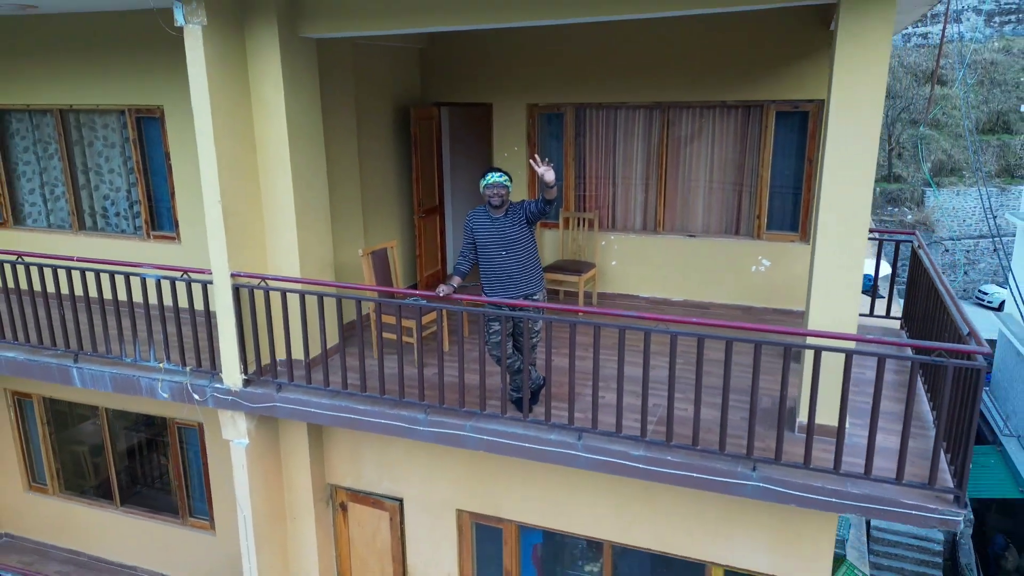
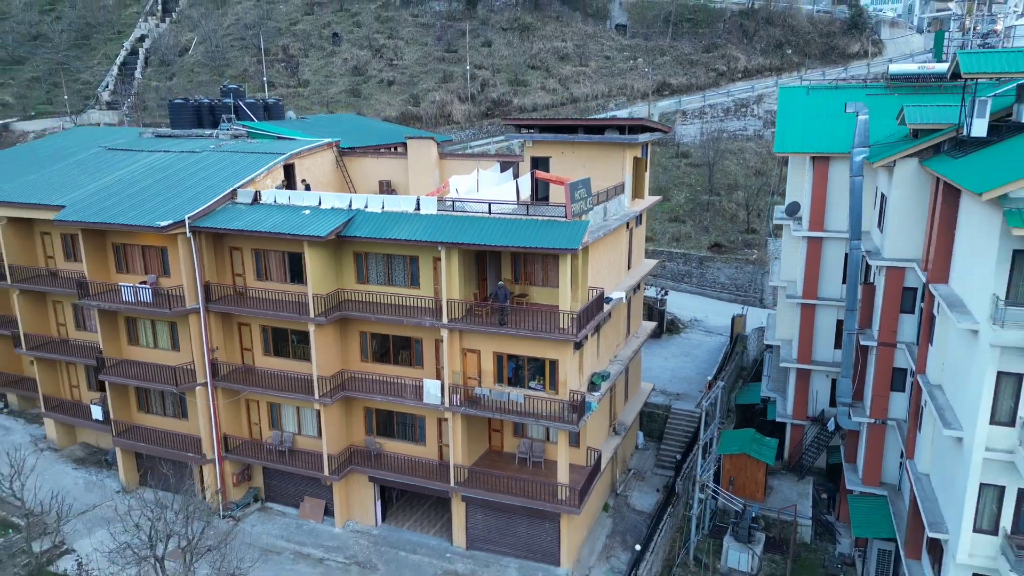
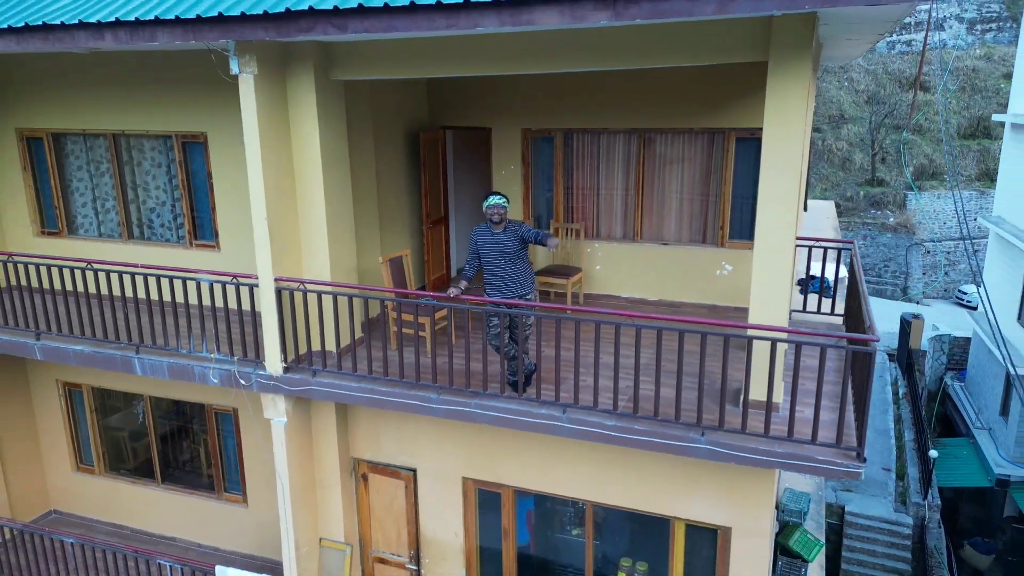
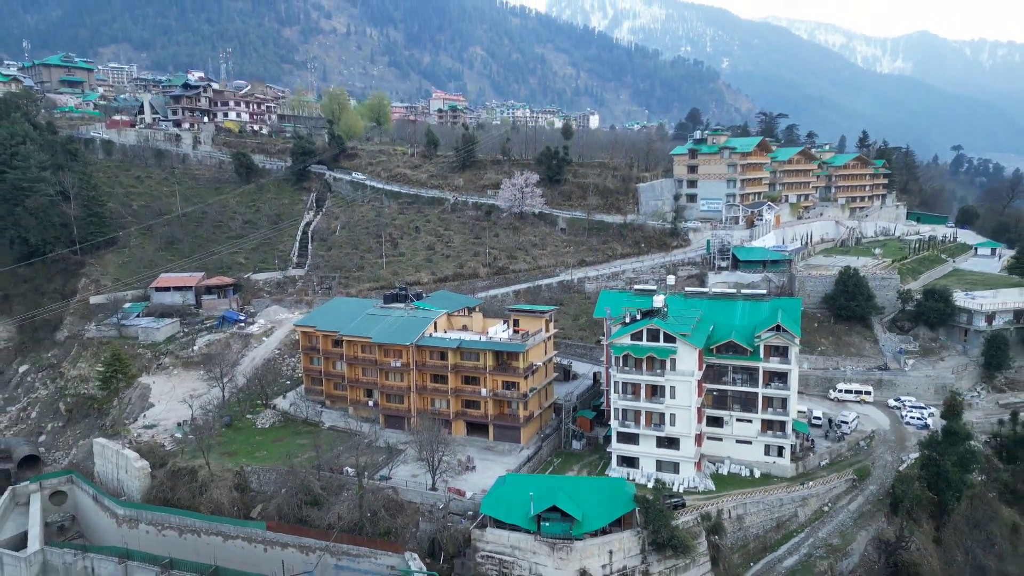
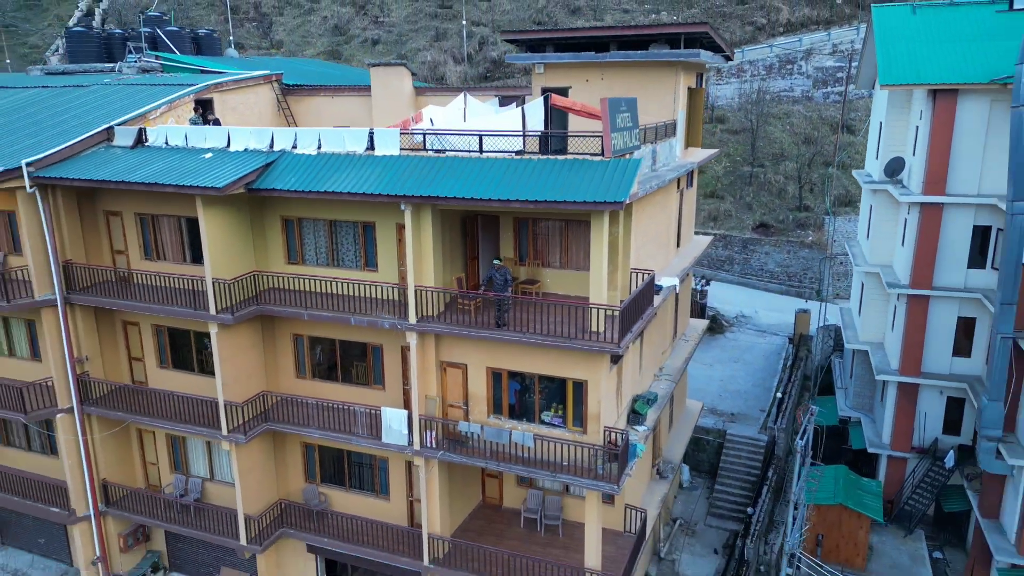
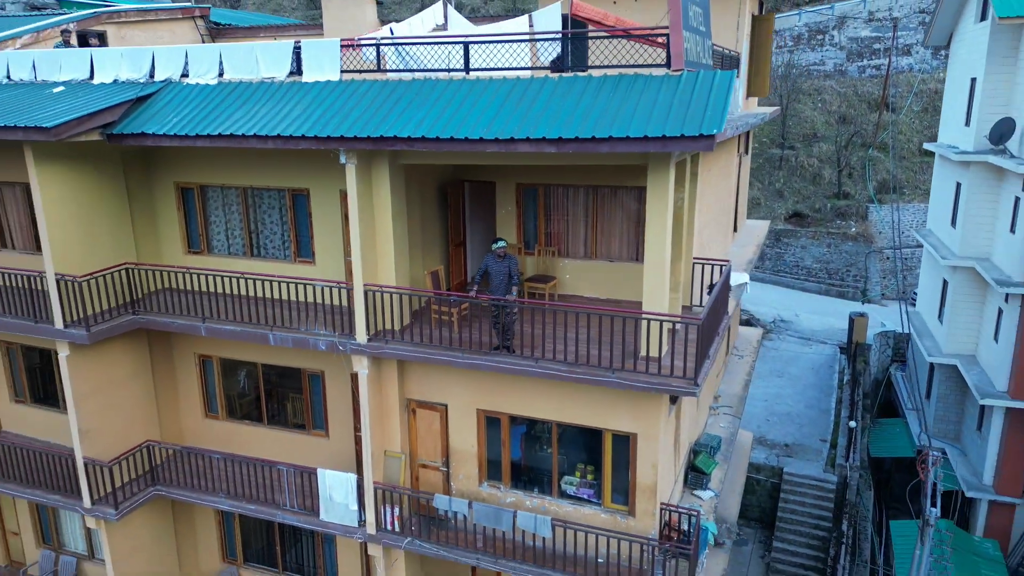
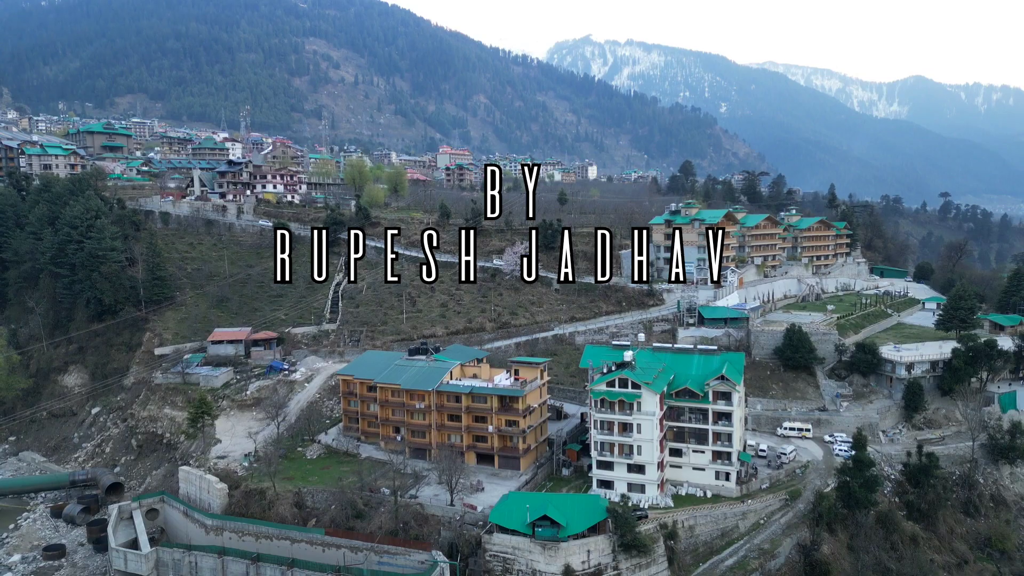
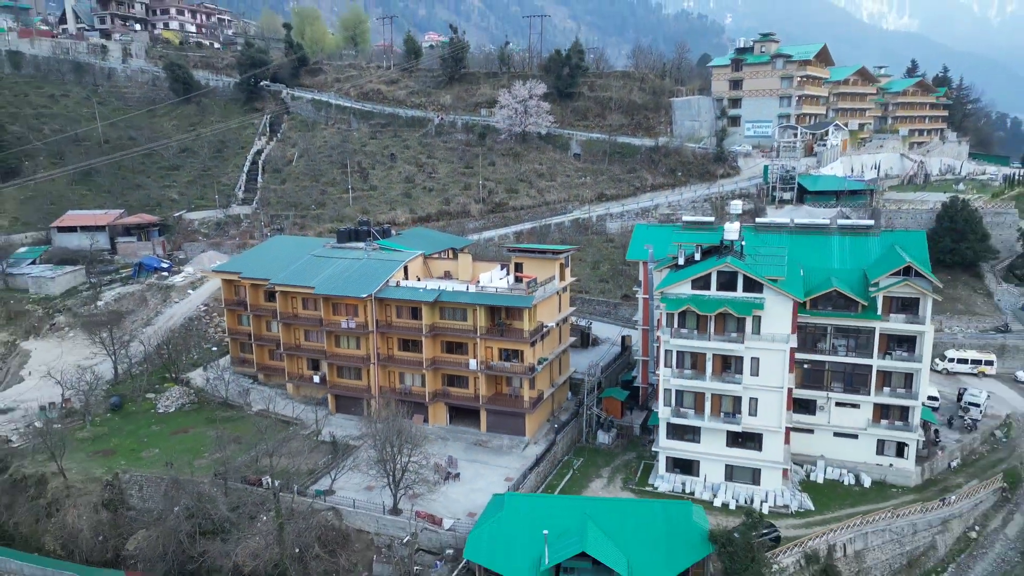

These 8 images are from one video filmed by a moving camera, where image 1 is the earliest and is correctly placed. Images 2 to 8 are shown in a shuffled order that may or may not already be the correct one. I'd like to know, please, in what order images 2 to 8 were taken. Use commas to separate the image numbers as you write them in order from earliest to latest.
3, 6, 5, 2, 8, 4, 7
